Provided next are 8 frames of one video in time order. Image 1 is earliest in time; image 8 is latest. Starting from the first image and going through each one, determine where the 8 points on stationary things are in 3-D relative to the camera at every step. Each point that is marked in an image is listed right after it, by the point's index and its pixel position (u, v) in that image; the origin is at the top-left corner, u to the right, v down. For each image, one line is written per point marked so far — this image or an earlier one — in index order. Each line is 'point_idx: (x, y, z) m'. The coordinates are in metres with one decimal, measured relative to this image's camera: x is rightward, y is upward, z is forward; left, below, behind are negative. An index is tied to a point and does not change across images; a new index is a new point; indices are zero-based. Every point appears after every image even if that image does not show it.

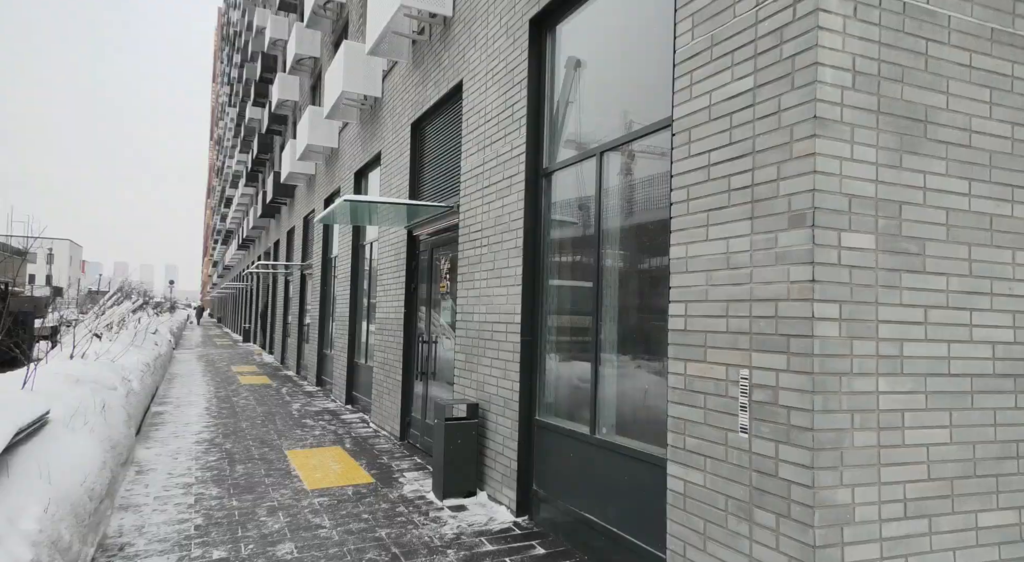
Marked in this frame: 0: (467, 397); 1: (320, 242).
0: (-0.4, -1.0, +5.5) m
1: (-4.1, +0.8, +13.4) m
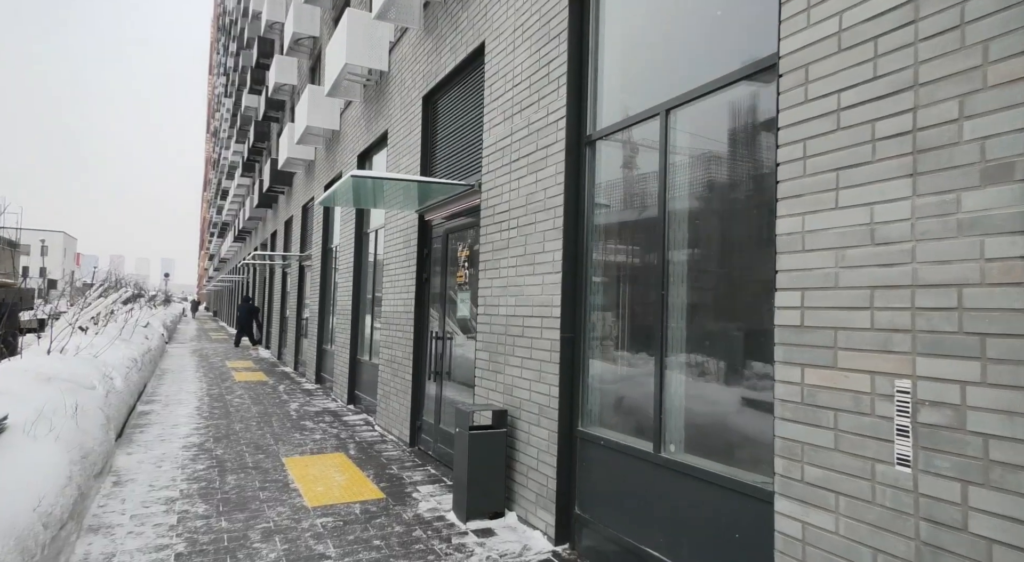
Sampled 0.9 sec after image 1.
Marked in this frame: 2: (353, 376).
0: (-0.1, -0.9, +4.8) m
1: (-3.9, +1.0, +12.7) m
2: (-2.4, -1.5, +9.7) m
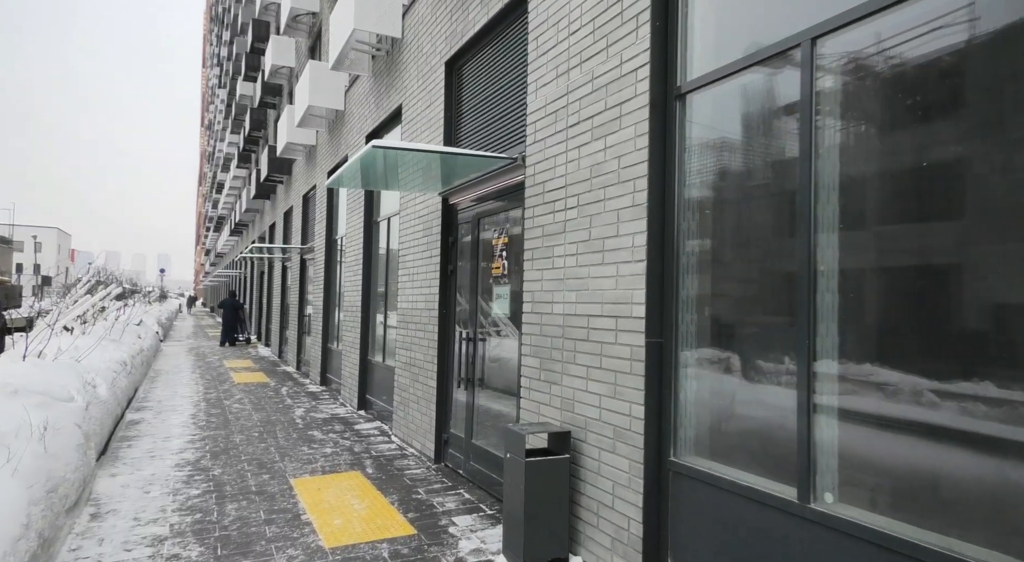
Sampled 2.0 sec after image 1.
0: (+0.2, -0.9, +4.0) m
1: (-3.6, +1.1, +11.8) m
2: (-2.1, -1.4, +8.9) m
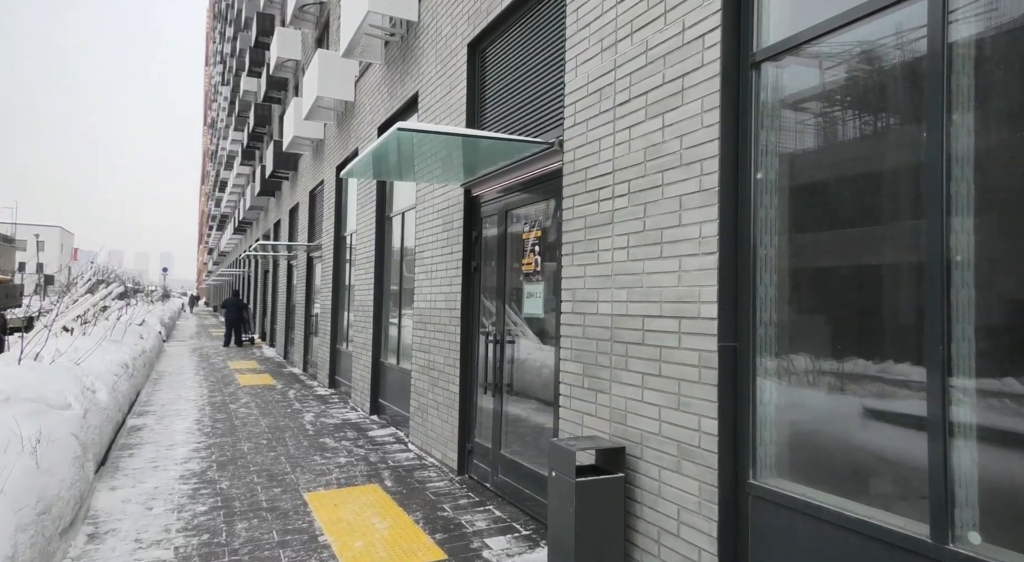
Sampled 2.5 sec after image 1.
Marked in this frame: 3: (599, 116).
0: (+0.5, -0.9, +3.6) m
1: (-3.3, +1.1, +11.4) m
2: (-1.8, -1.4, +8.5) m
3: (+0.5, +1.0, +3.7) m
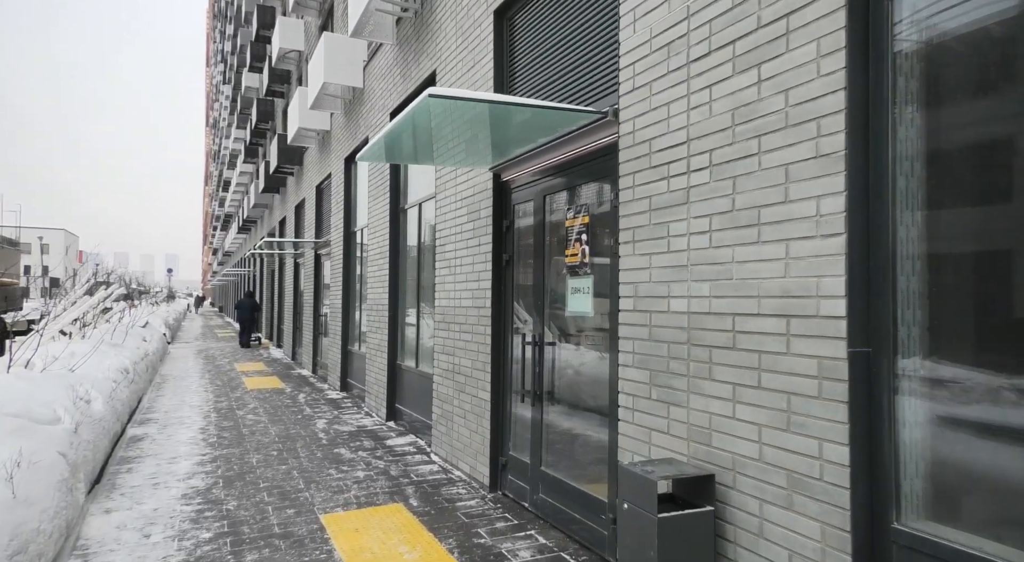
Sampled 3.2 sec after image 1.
0: (+0.8, -0.8, +3.0) m
1: (-3.0, +1.2, +10.9) m
2: (-1.5, -1.3, +7.9) m
3: (+0.8, +1.0, +3.1) m
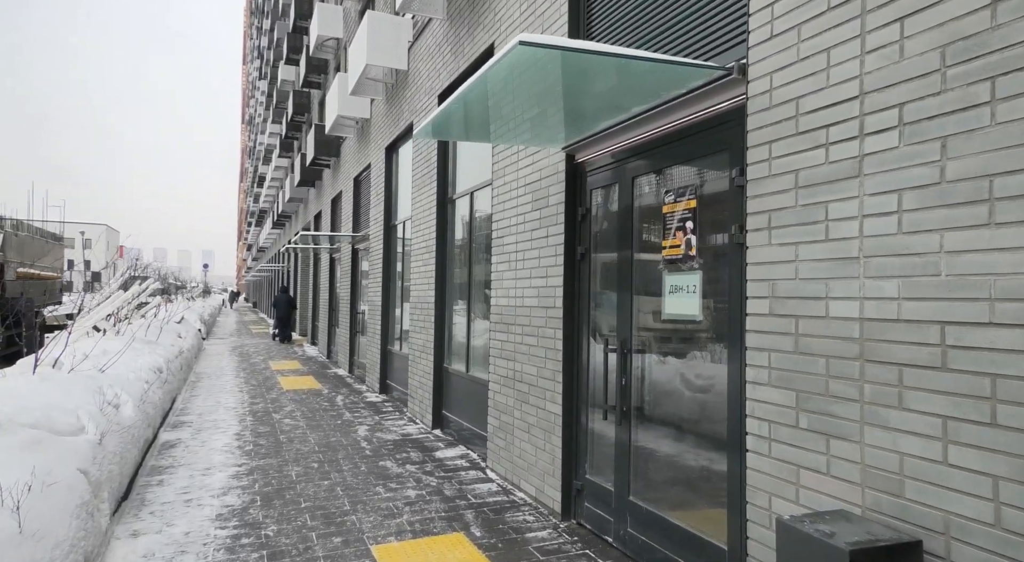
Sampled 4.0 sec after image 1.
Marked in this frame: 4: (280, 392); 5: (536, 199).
0: (+1.2, -0.8, +2.3) m
1: (-2.2, +1.2, +10.3) m
2: (-0.8, -1.3, +7.3) m
3: (+1.2, +1.0, +2.4) m
4: (-3.9, -1.9, +10.5) m
5: (+0.2, +0.6, +4.9) m
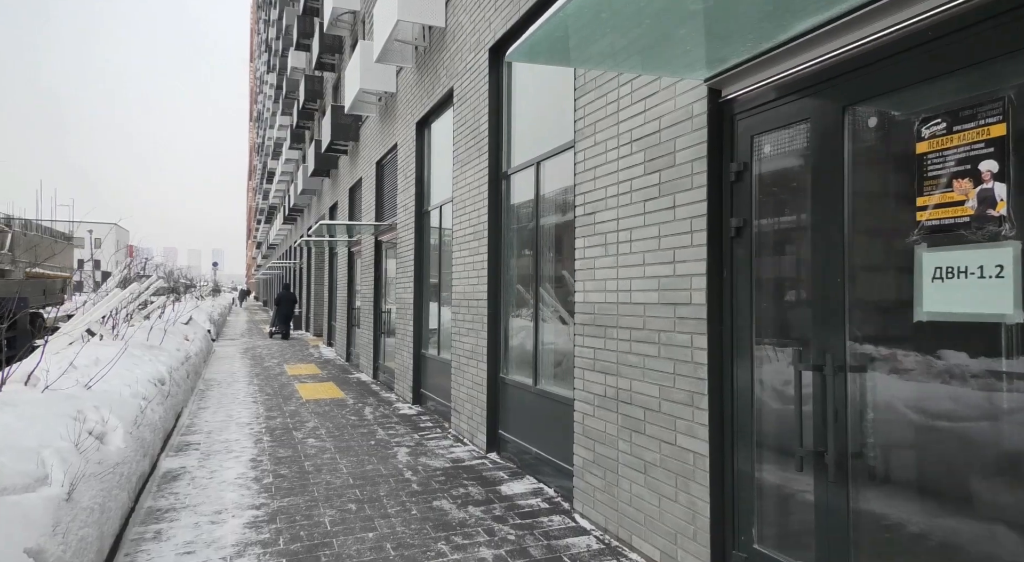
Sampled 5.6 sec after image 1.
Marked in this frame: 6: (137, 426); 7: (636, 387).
0: (+1.8, -0.8, +1.0) m
1: (-1.5, +1.3, +9.1) m
2: (-0.2, -1.2, +6.1) m
3: (+1.8, +1.1, +1.1) m
4: (-3.1, -1.8, +9.3) m
5: (+0.8, +0.7, +3.6) m
6: (-3.2, -1.2, +5.3) m
7: (+0.7, -0.7, +3.7) m
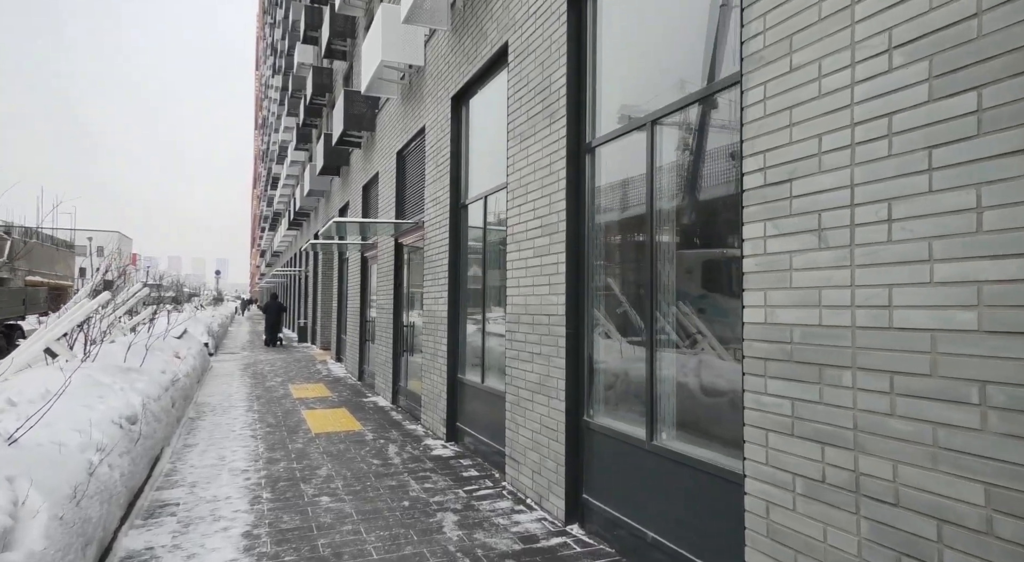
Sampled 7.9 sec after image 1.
0: (+2.4, -0.7, -0.6) m
1: (-0.8, +1.2, +7.4) m
2: (+0.5, -1.3, +4.4) m
3: (+2.4, +1.1, -0.5) m
4: (-2.5, -1.9, +7.6) m
5: (+1.4, +0.7, +1.9) m
6: (-2.5, -1.3, +3.7) m
7: (+1.4, -0.7, +2.0) m
